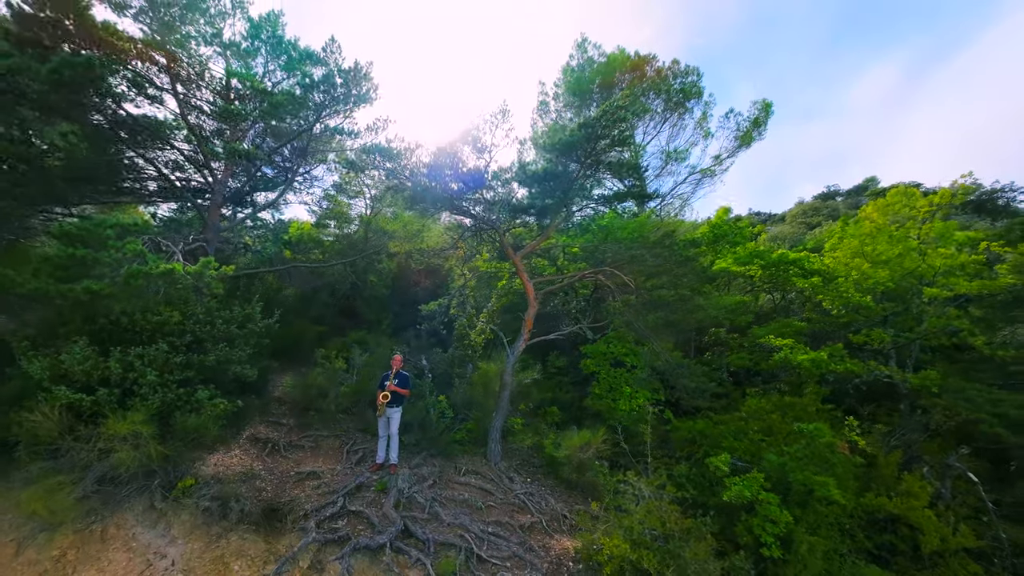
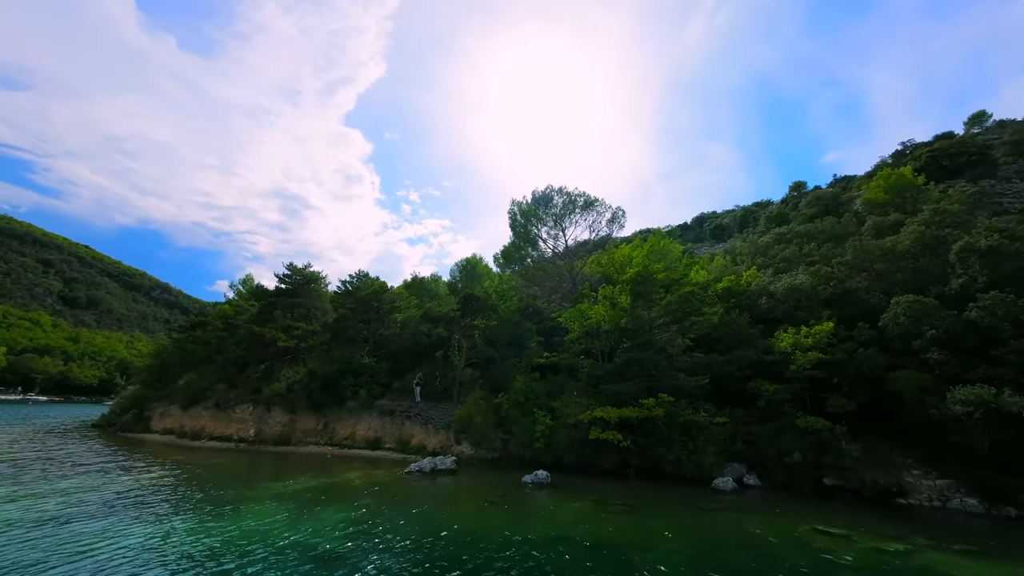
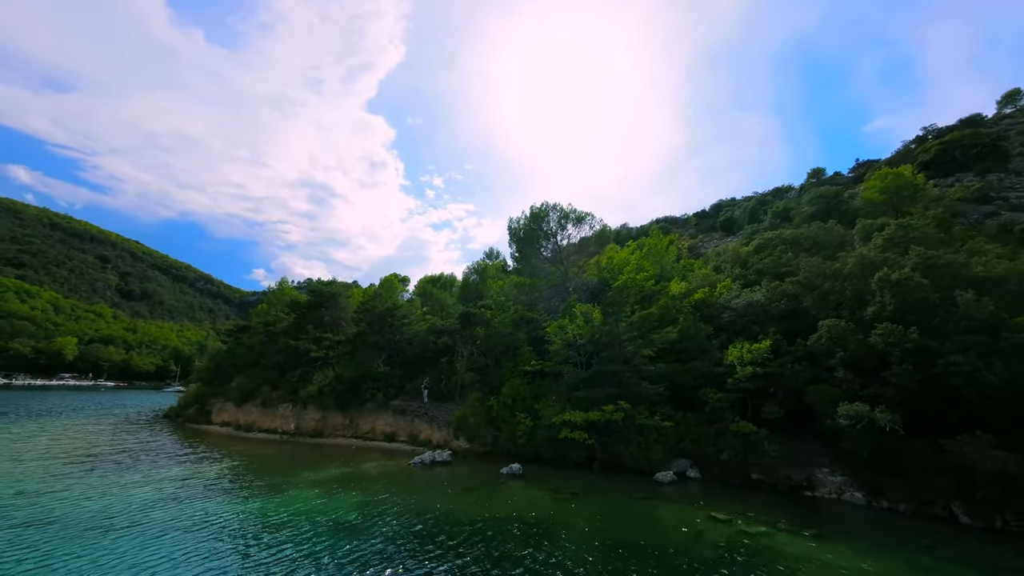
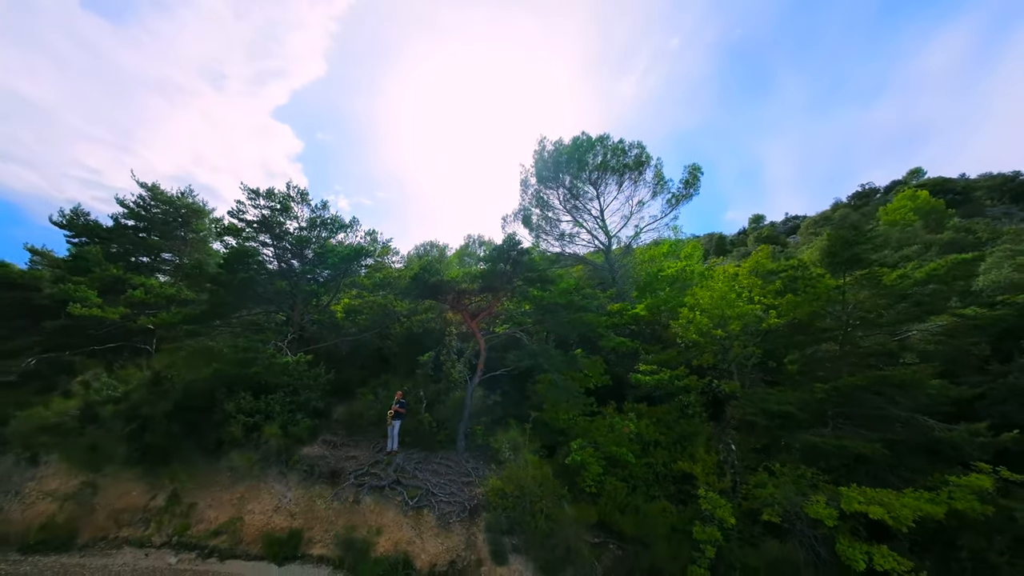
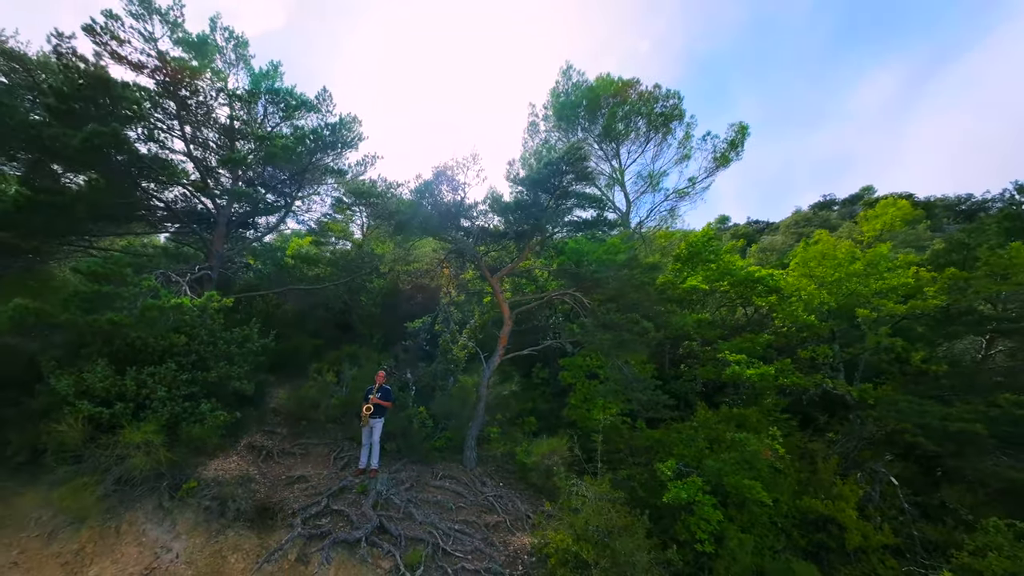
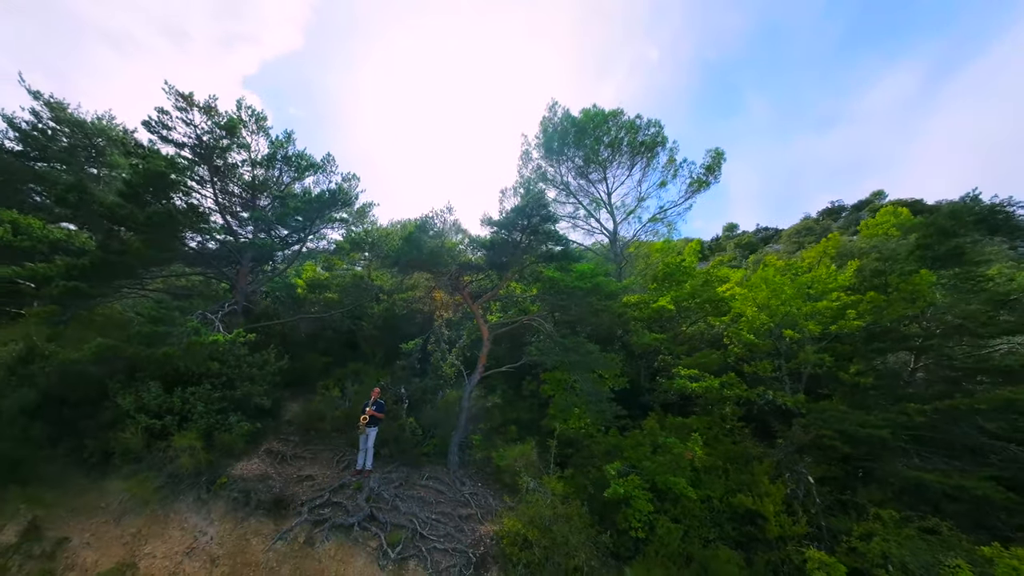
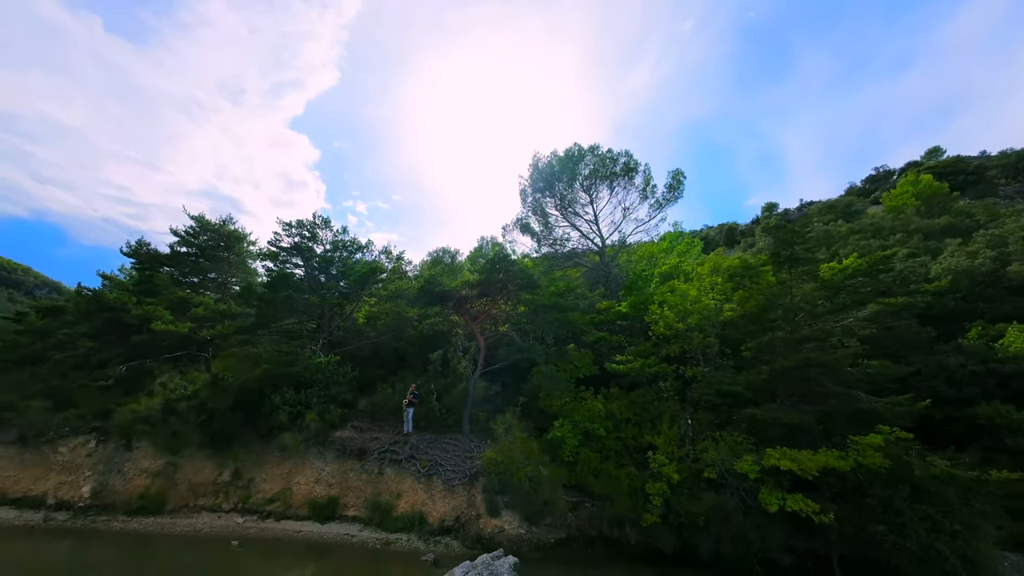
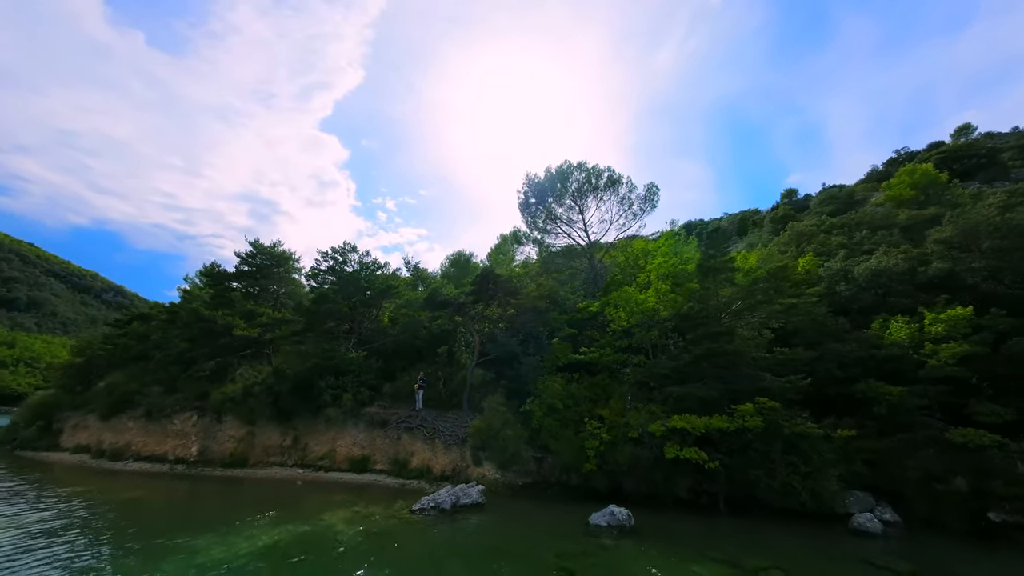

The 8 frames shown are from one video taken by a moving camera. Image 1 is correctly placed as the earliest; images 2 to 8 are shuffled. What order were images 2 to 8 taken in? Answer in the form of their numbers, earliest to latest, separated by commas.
5, 6, 4, 7, 8, 2, 3
